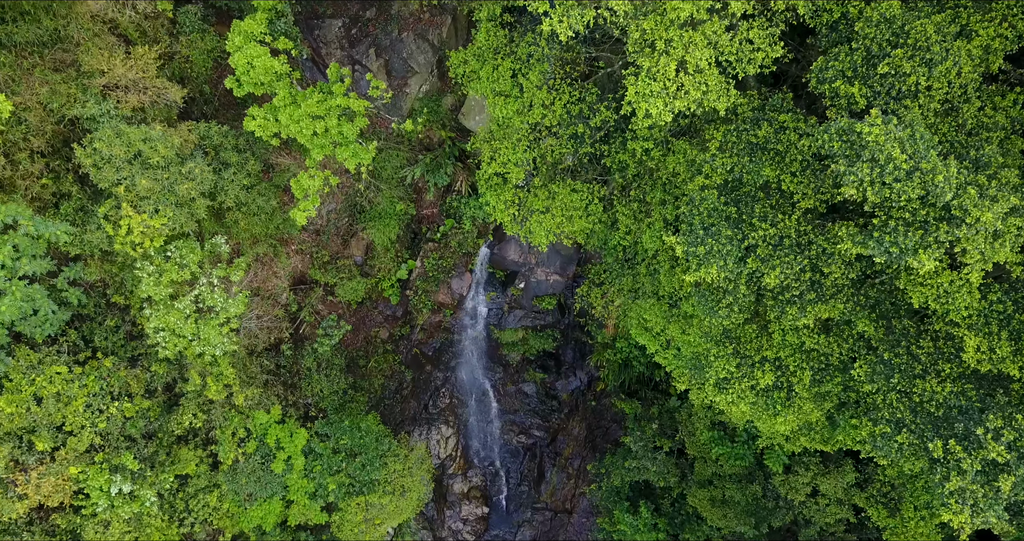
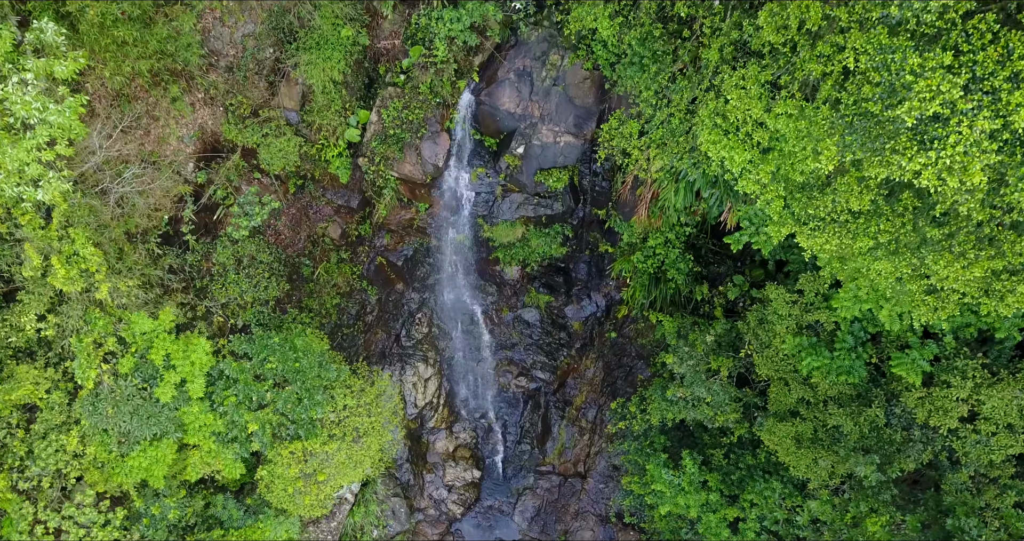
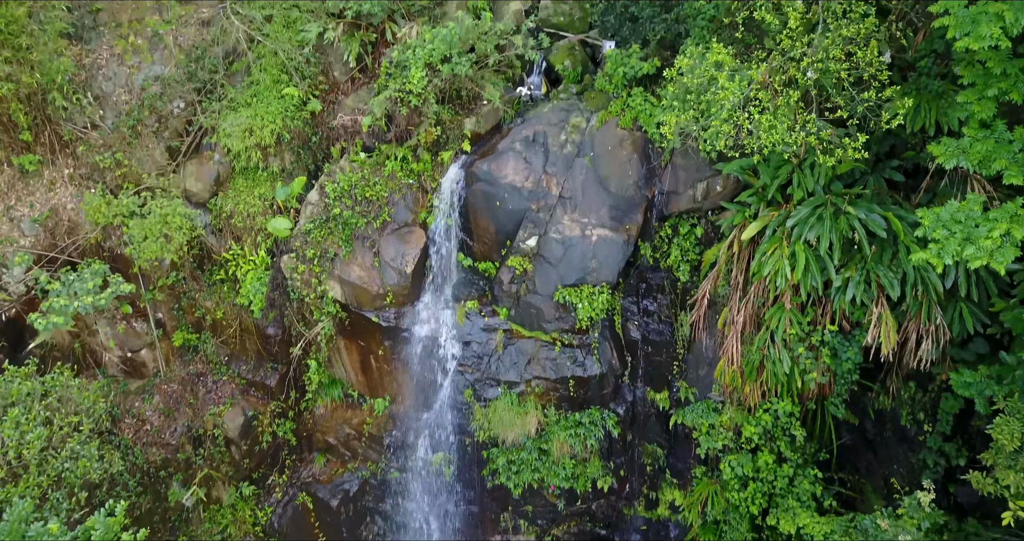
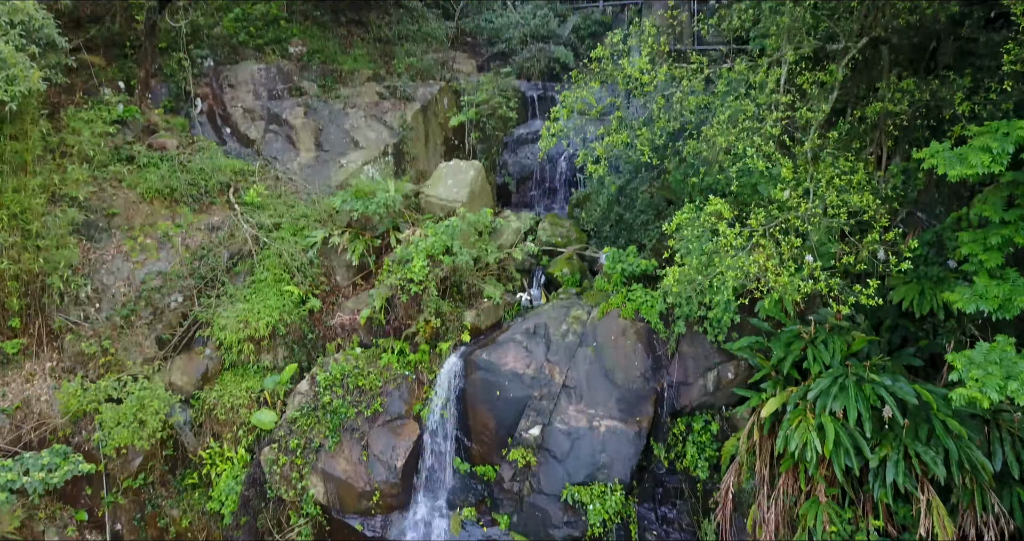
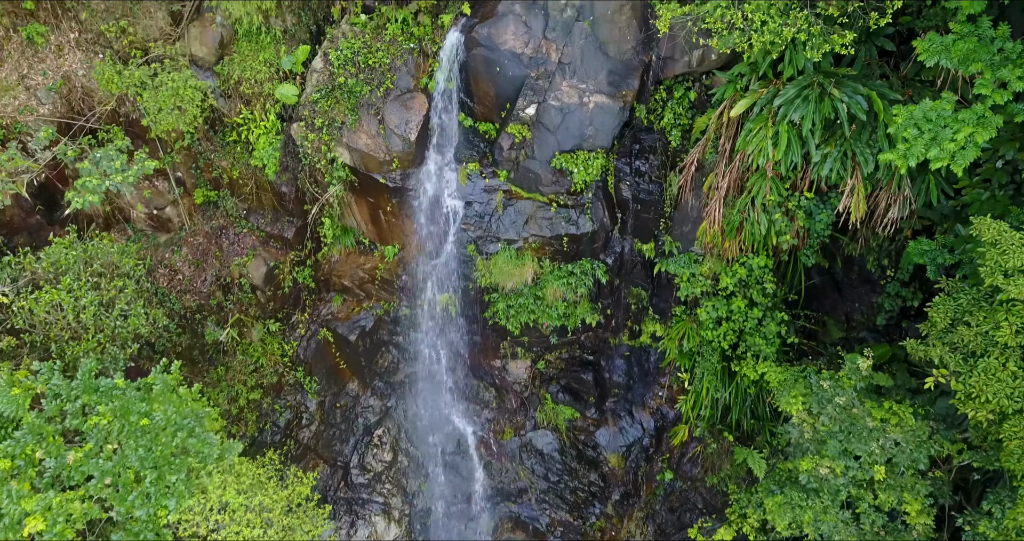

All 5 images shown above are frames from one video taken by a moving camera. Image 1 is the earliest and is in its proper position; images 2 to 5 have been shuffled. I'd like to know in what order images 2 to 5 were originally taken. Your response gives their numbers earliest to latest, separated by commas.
2, 5, 3, 4
